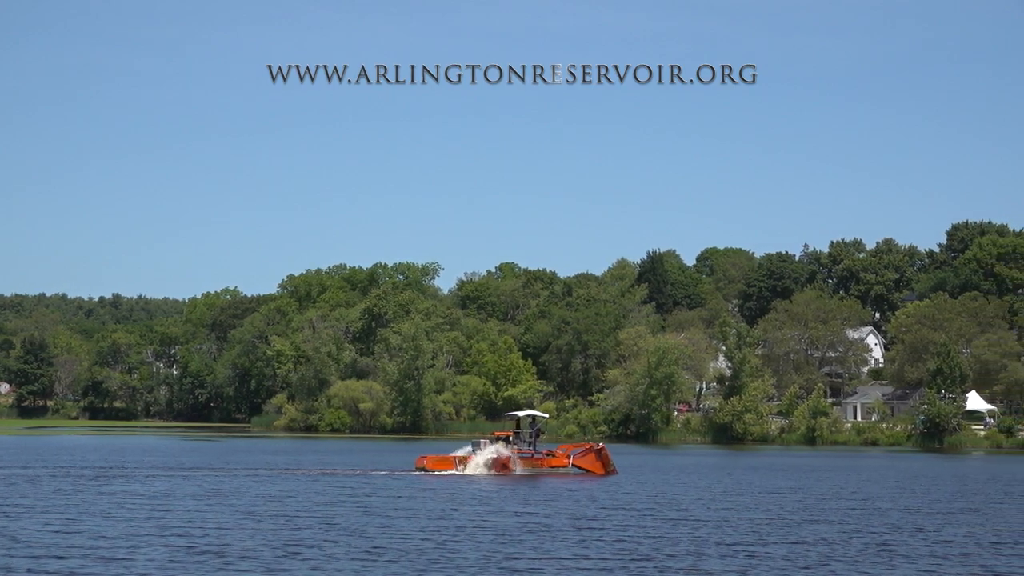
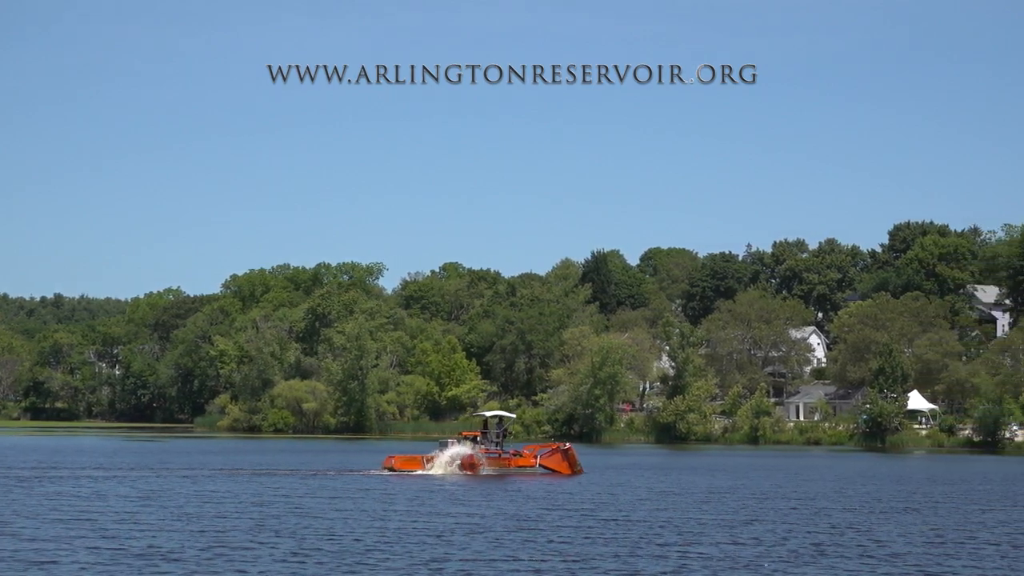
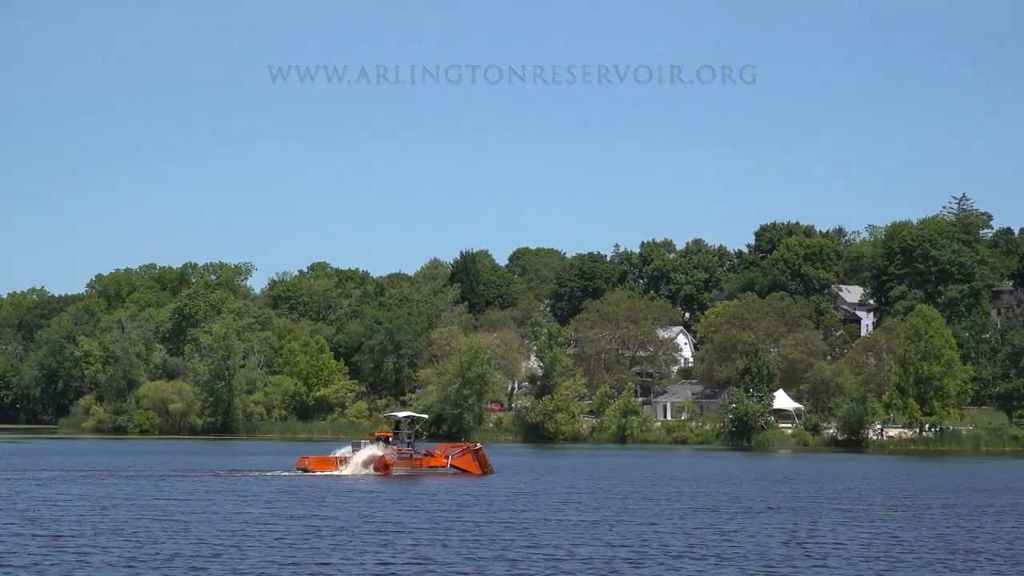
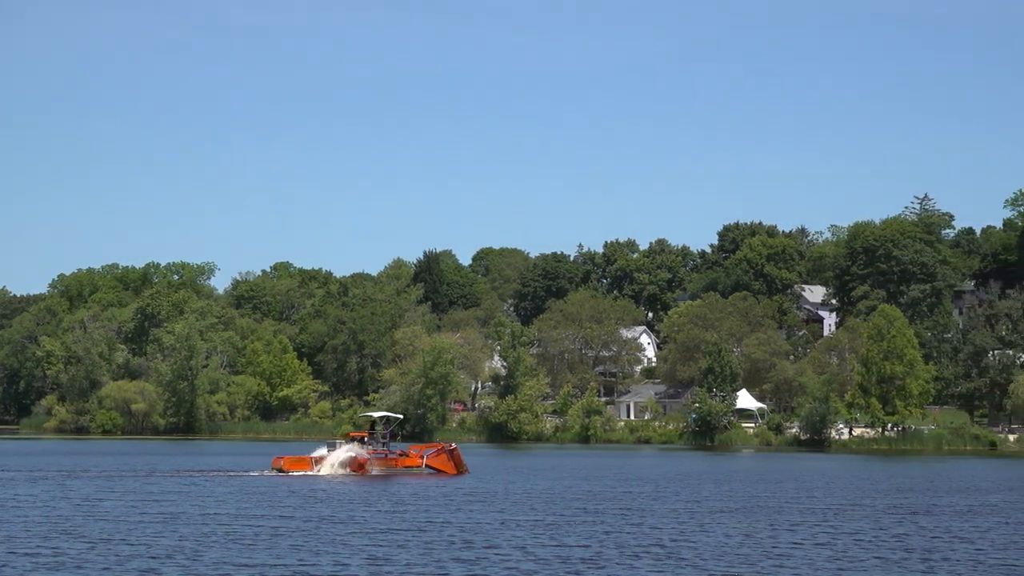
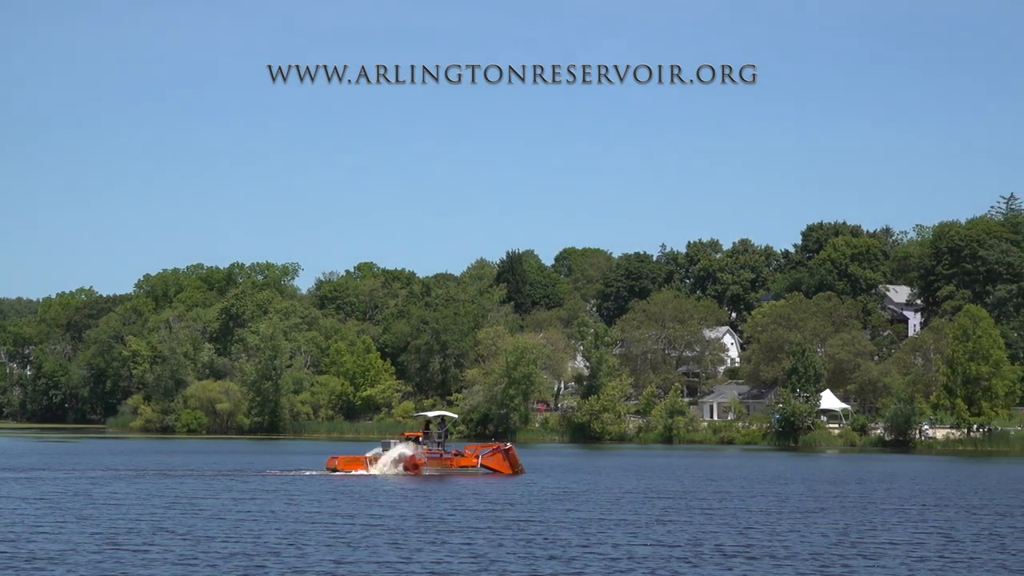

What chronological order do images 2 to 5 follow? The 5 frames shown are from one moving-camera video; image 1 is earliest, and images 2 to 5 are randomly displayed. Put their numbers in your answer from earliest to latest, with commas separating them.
2, 5, 3, 4
